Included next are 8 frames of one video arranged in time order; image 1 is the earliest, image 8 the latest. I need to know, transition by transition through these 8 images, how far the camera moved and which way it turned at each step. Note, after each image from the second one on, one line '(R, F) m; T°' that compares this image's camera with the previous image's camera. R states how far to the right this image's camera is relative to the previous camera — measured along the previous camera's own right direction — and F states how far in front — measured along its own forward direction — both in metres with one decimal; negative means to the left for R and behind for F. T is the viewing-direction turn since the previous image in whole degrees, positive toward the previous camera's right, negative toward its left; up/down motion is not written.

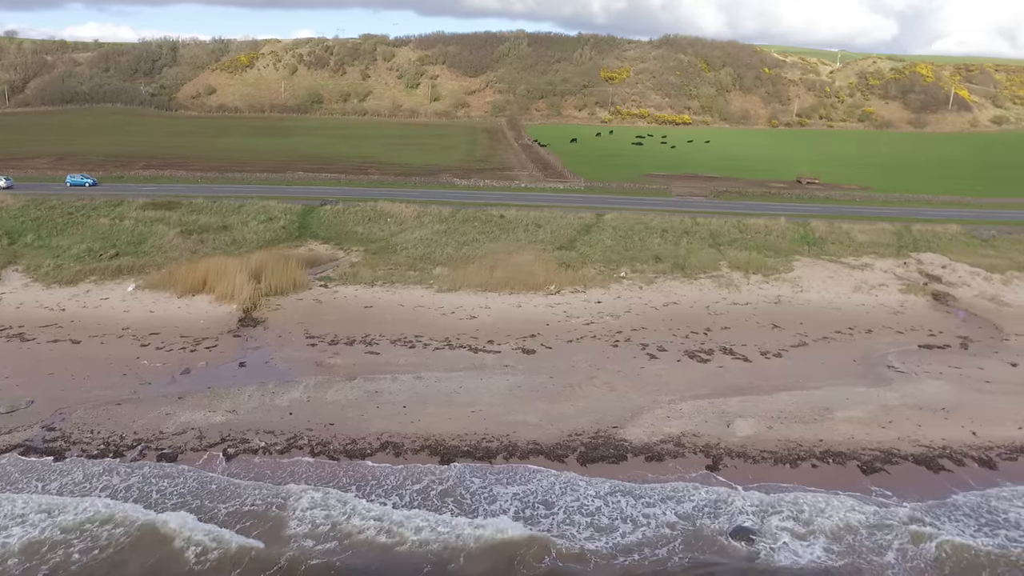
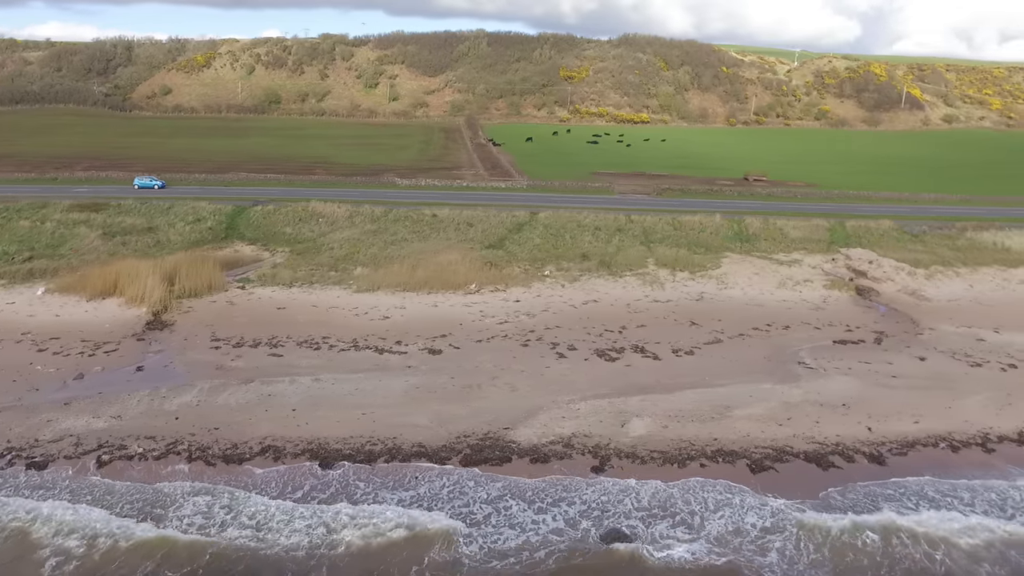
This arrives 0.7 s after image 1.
(+1.8, +0.4) m; +2°
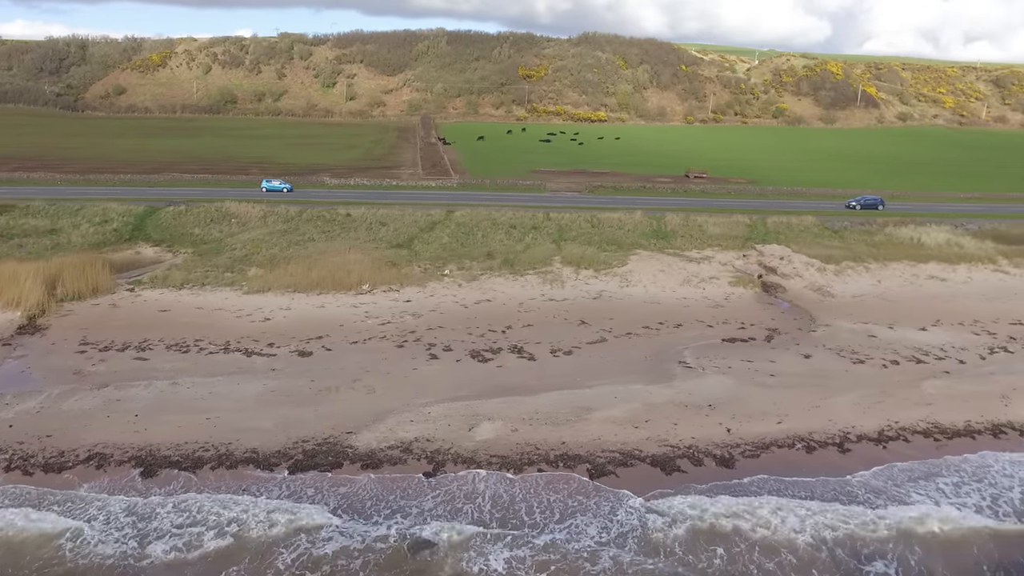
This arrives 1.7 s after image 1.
(+2.8, +0.6) m; +1°
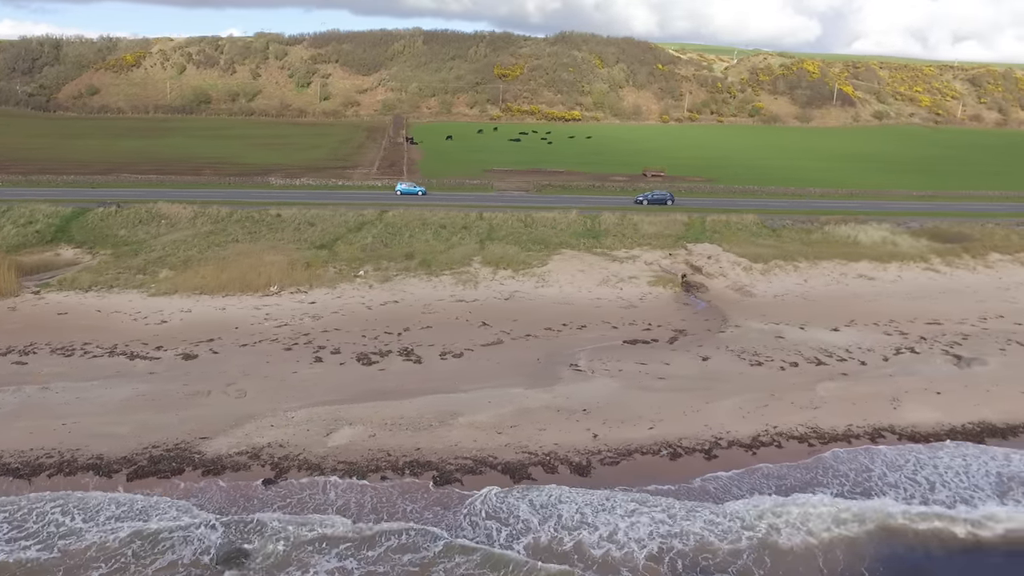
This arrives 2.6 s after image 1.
(+2.8, +0.5) m; 0°
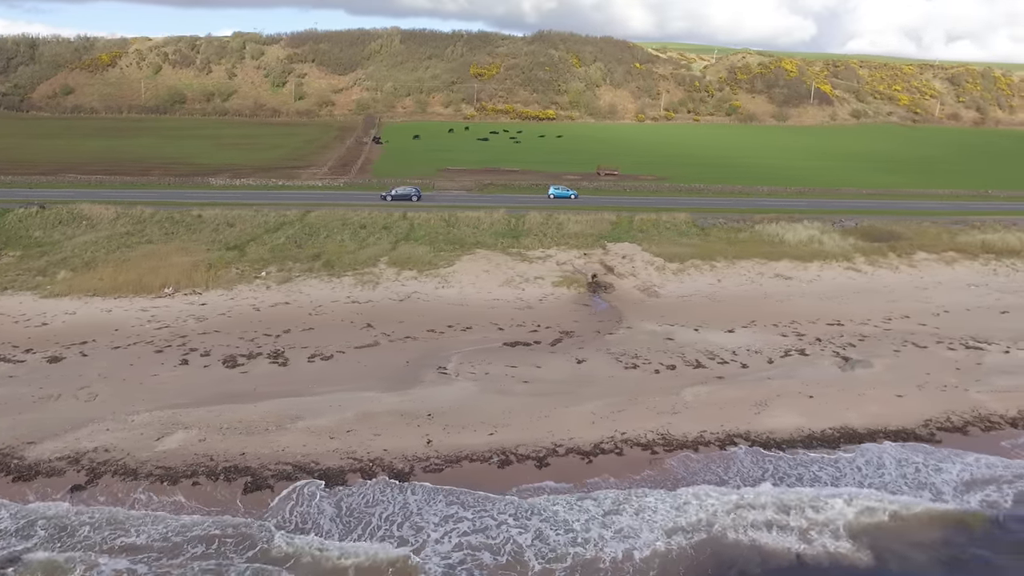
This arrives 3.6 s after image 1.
(+3.3, +0.4) m; 0°
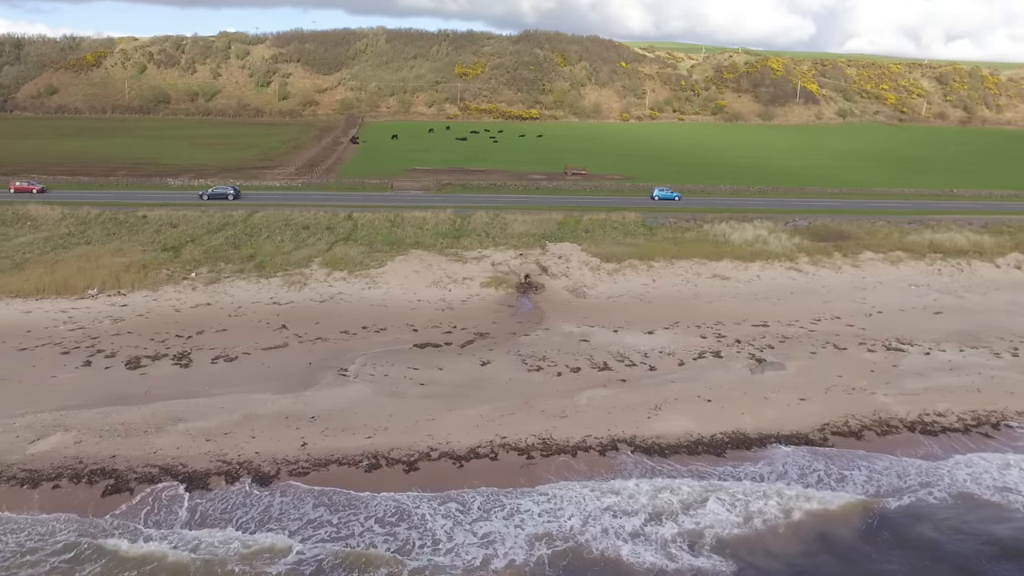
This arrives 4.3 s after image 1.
(+2.4, +0.2) m; 0°
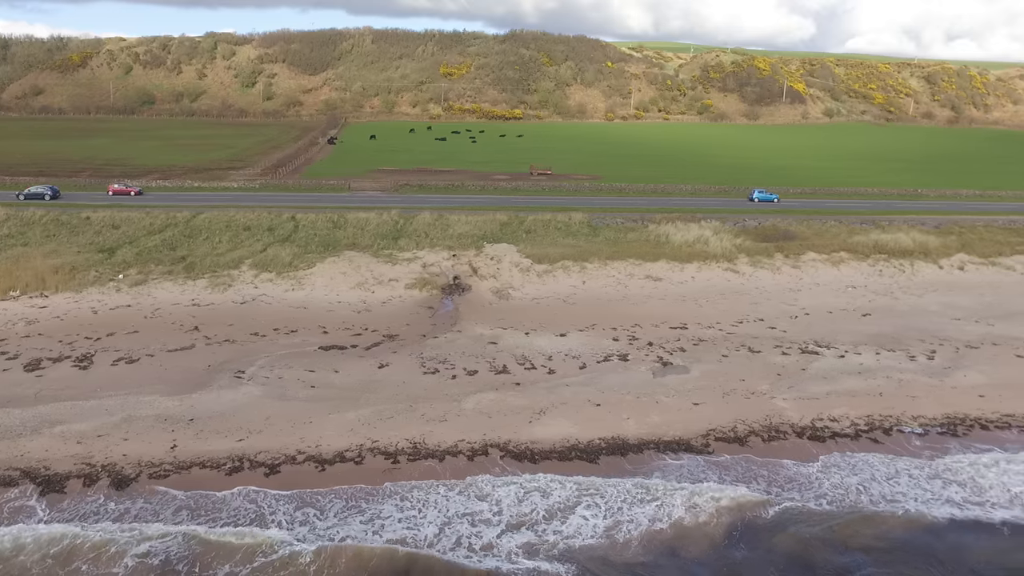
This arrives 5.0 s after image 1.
(+2.6, +0.1) m; 0°
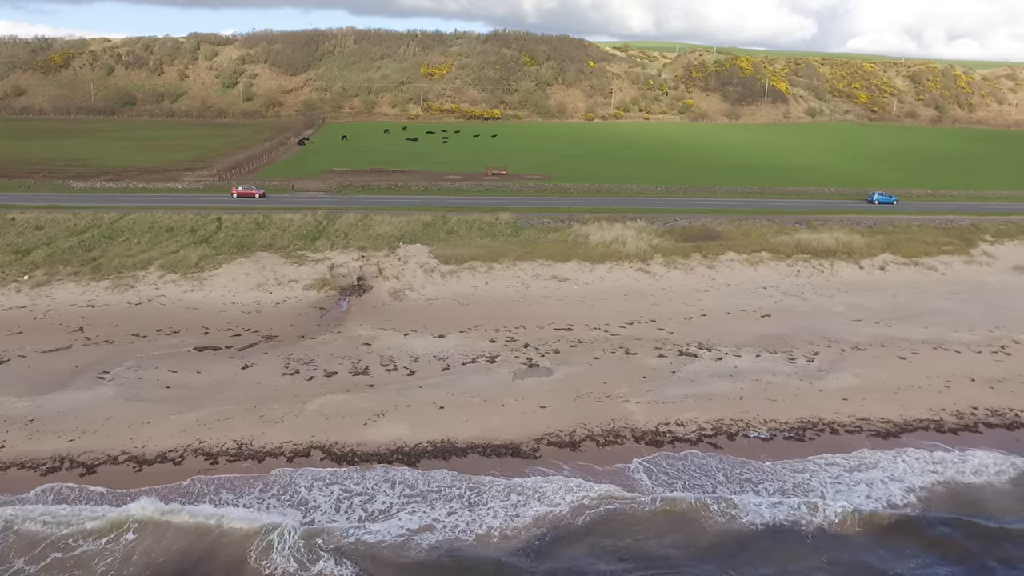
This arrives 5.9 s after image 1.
(+3.5, 0.0) m; -1°
